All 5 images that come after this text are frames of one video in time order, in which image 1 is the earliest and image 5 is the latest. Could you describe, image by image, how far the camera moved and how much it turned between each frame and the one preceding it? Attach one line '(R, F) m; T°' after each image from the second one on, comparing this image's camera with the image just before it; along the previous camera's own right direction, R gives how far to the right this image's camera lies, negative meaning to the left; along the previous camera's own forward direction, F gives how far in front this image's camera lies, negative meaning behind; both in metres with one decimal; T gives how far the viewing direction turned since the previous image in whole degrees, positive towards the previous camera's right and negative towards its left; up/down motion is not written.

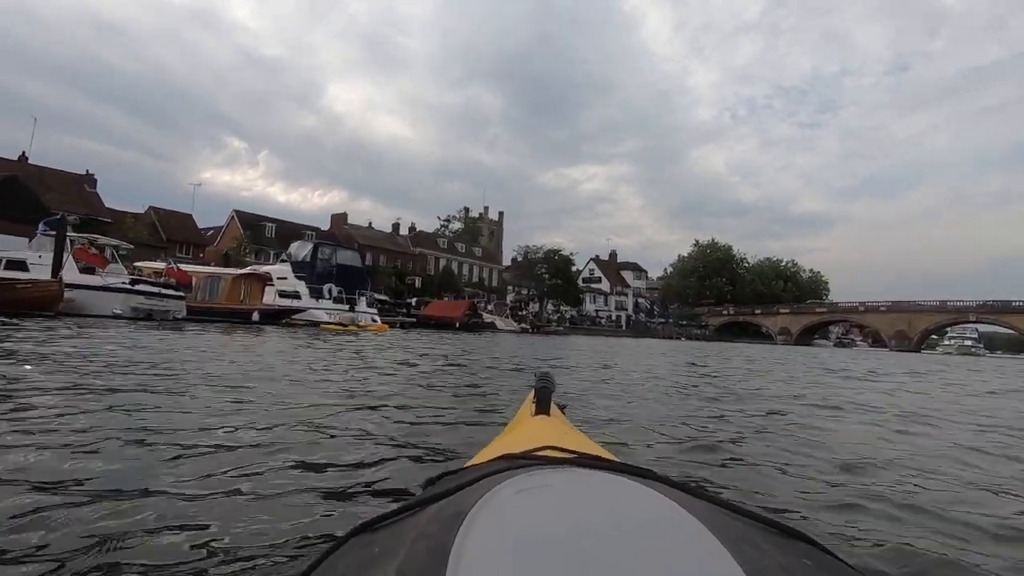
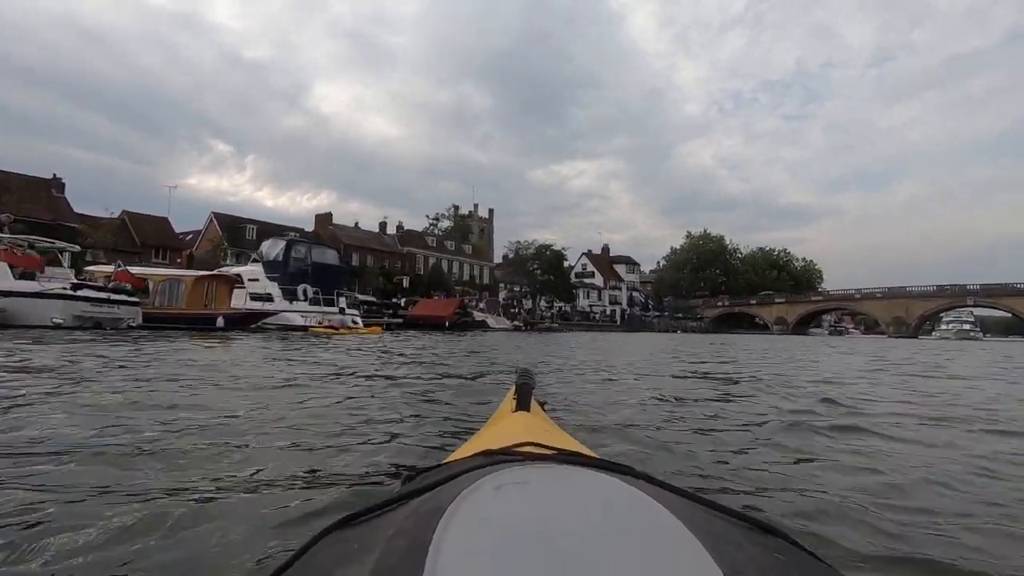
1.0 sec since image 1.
(0.0, +0.4) m; +1°
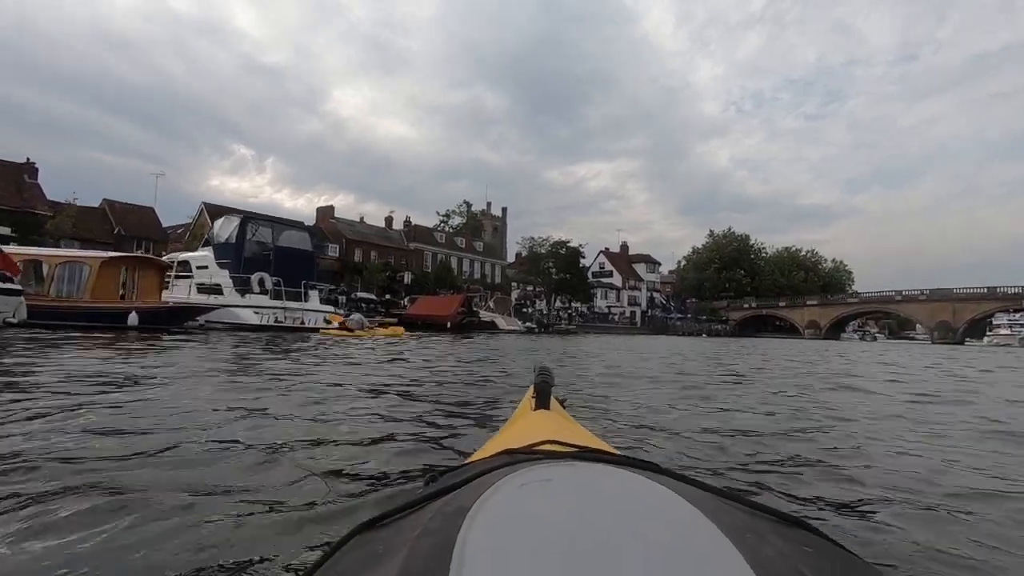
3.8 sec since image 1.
(0.0, +1.2) m; -1°
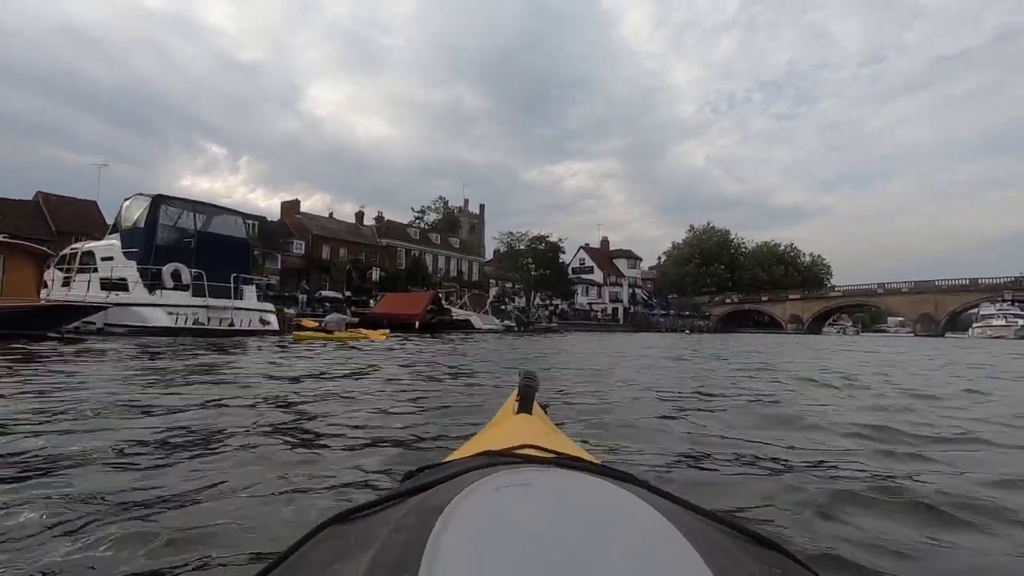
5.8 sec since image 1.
(0.0, +0.8) m; +2°
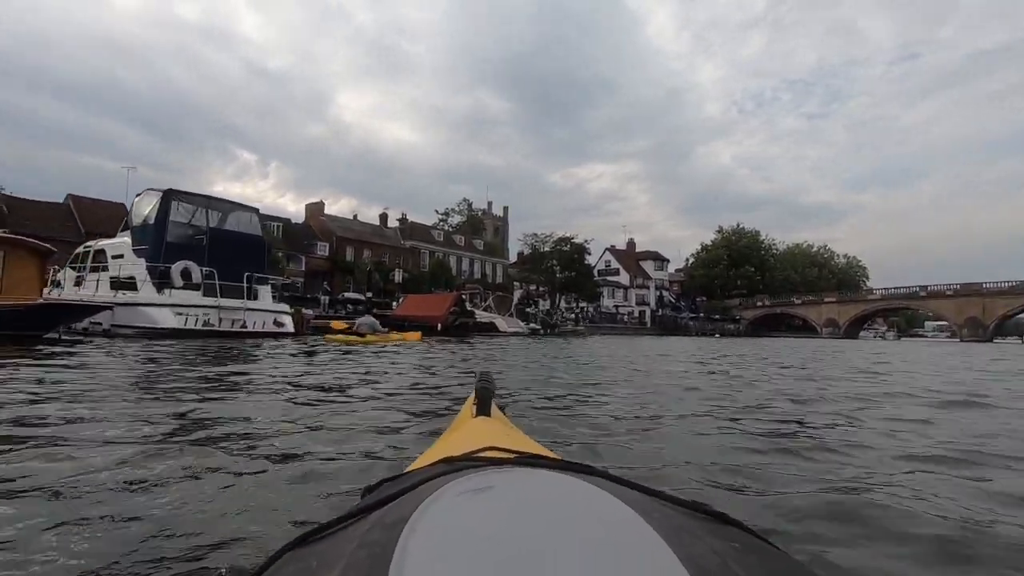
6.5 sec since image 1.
(0.0, +0.2) m; -2°
